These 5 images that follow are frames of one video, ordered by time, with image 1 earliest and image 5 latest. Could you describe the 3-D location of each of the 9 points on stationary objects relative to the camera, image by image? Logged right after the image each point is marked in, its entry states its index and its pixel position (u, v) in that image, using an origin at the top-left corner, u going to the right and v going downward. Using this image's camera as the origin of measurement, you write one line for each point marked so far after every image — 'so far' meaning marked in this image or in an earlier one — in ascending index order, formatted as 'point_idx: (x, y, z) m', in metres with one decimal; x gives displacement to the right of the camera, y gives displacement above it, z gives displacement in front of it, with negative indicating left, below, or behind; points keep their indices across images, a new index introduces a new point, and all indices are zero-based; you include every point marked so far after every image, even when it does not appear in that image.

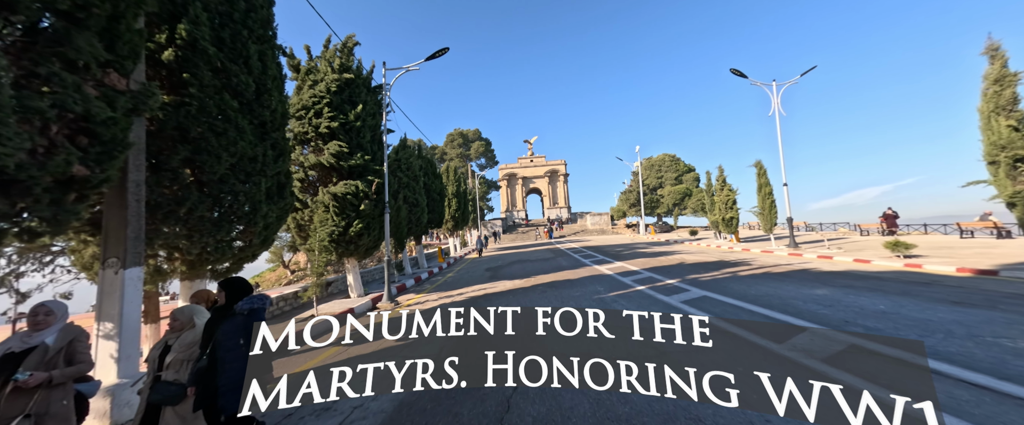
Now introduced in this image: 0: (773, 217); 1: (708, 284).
0: (+12.7, -0.2, +15.6) m
1: (+4.7, -1.7, +7.8) m
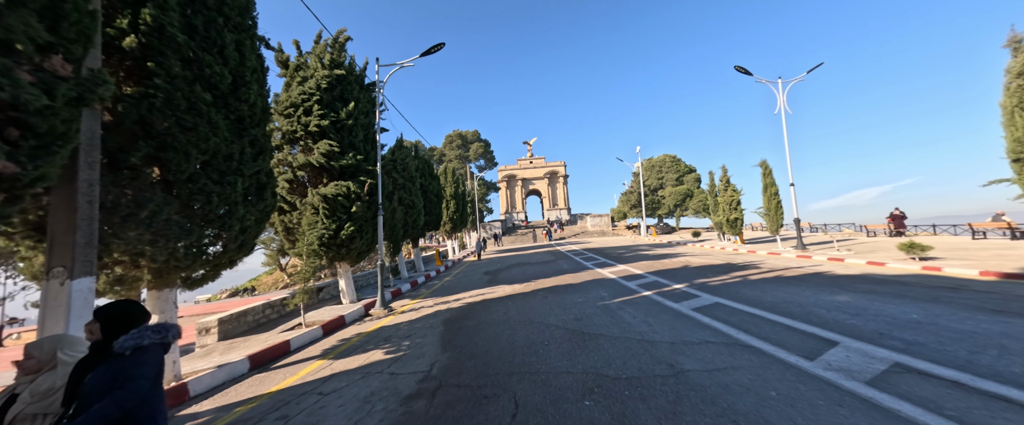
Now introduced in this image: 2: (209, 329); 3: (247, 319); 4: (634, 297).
0: (+12.6, -0.3, +15.2) m
1: (+4.7, -1.7, +7.3) m
2: (-6.2, -2.4, +6.6) m
3: (-6.0, -2.4, +7.3) m
4: (+2.8, -1.9, +7.4) m
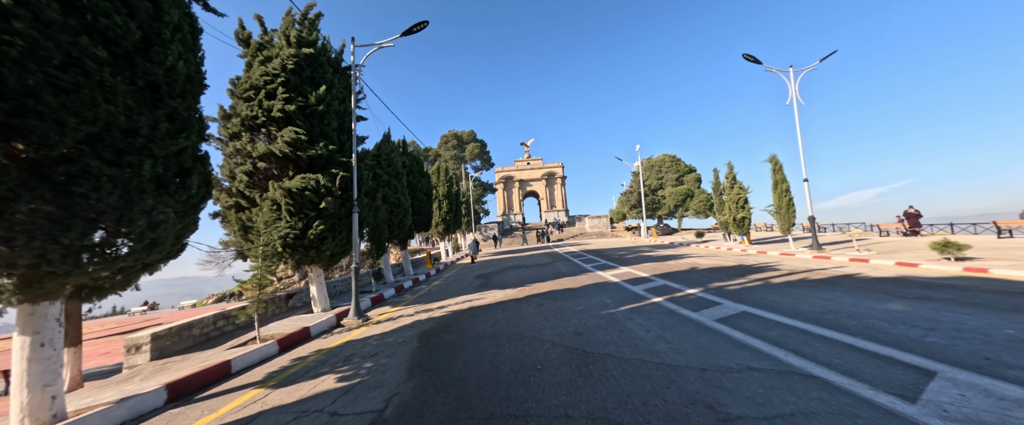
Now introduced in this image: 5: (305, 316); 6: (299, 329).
0: (+12.4, -0.2, +14.3) m
1: (+4.5, -1.6, +6.3) m
2: (-6.4, -2.3, +5.5) m
3: (-6.2, -2.4, +6.3) m
4: (+2.6, -1.8, +6.4) m
5: (-5.1, -2.5, +8.0) m
6: (-4.5, -2.5, +6.9) m
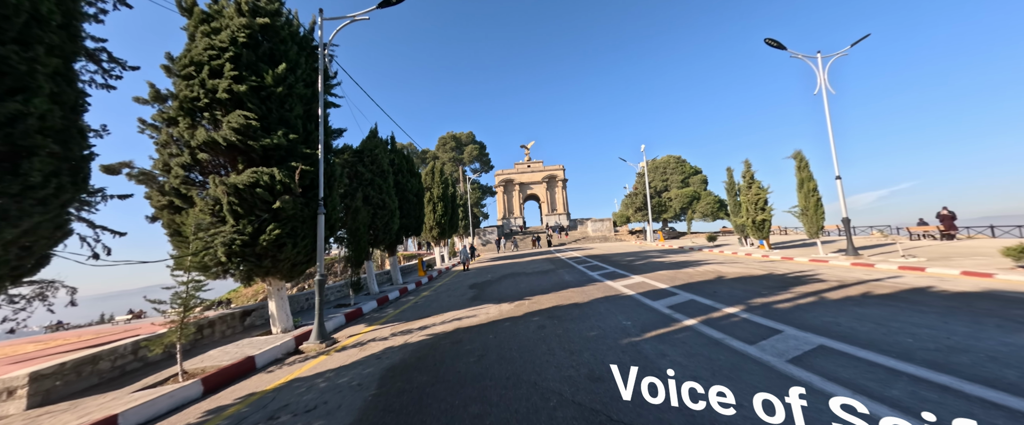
0: (+12.3, -0.2, +12.9) m
1: (+4.4, -1.6, +5.0) m
2: (-6.5, -2.3, +4.2) m
3: (-6.3, -2.4, +4.9) m
4: (+2.5, -1.8, +5.0) m
5: (-5.2, -2.6, +6.6) m
6: (-4.6, -2.5, +5.5) m
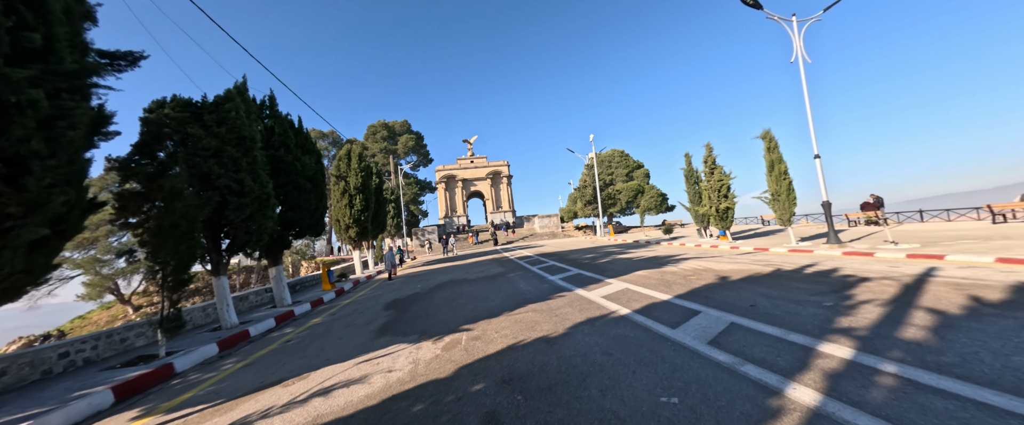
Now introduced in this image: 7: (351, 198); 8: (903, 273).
0: (+10.1, +0.3, +11.7) m
1: (+3.7, -1.2, +2.5) m
2: (-6.8, -2.1, -0.1) m
3: (-6.8, -2.1, +0.6) m
4: (+1.9, -1.4, +2.3) m
5: (-6.0, -2.3, +2.5) m
6: (-5.2, -2.2, +1.5) m
7: (-8.5, +0.7, +17.0) m
8: (+7.3, -1.1, +6.0) m
